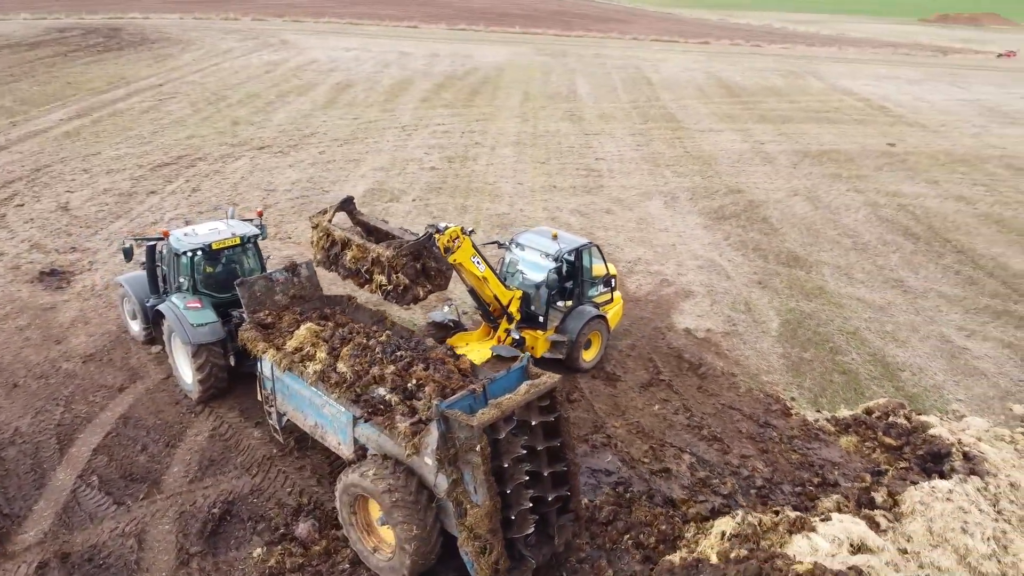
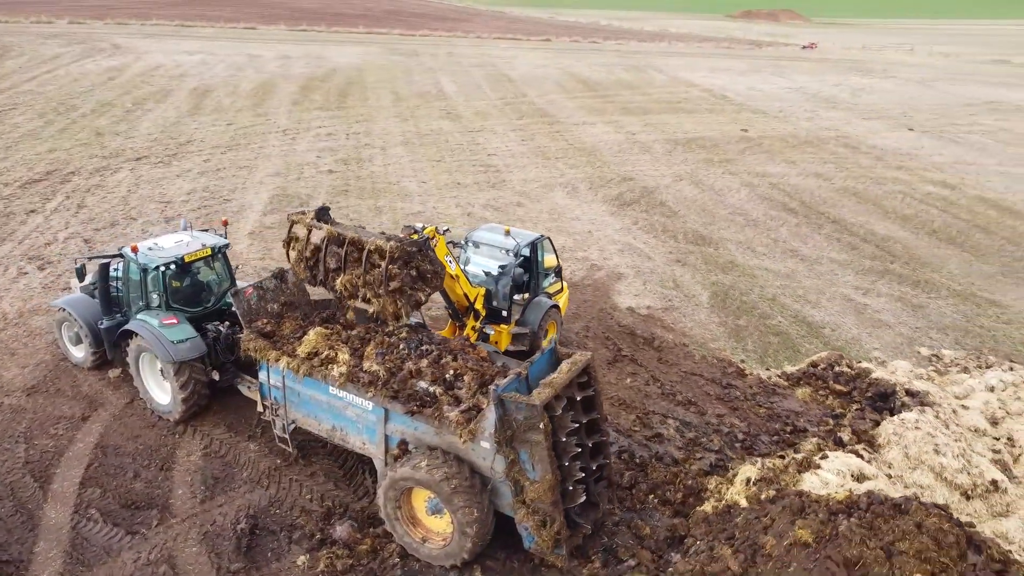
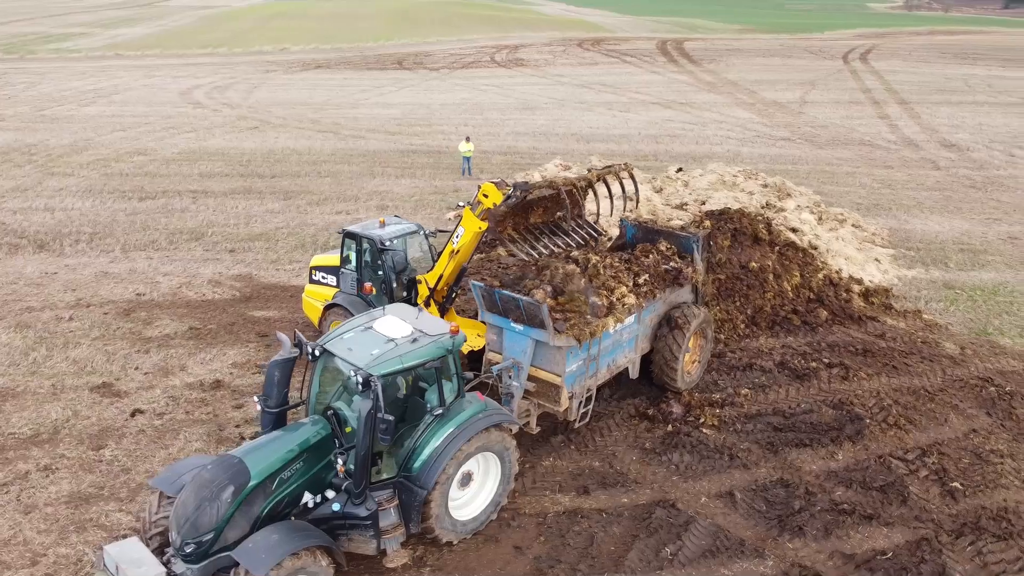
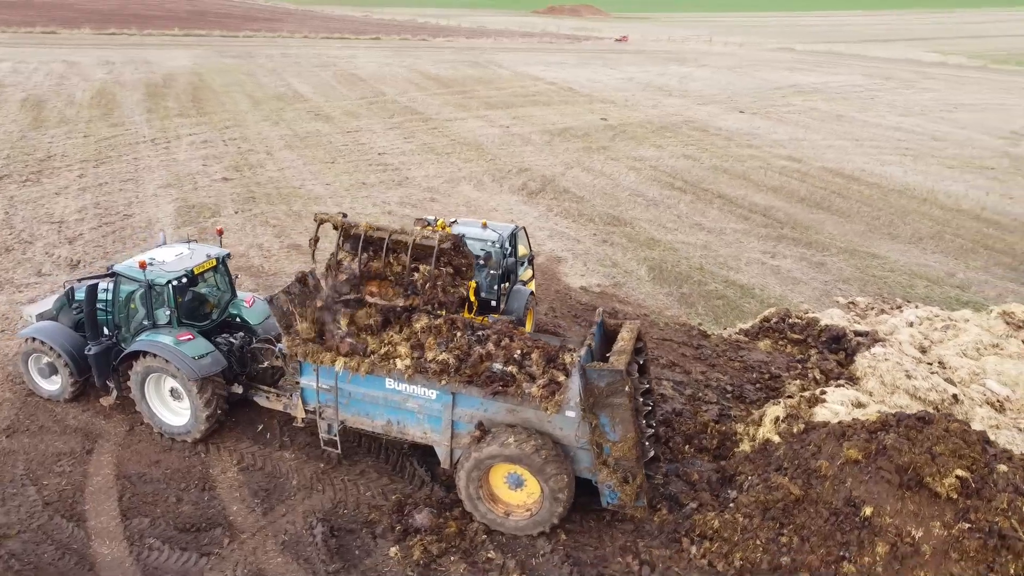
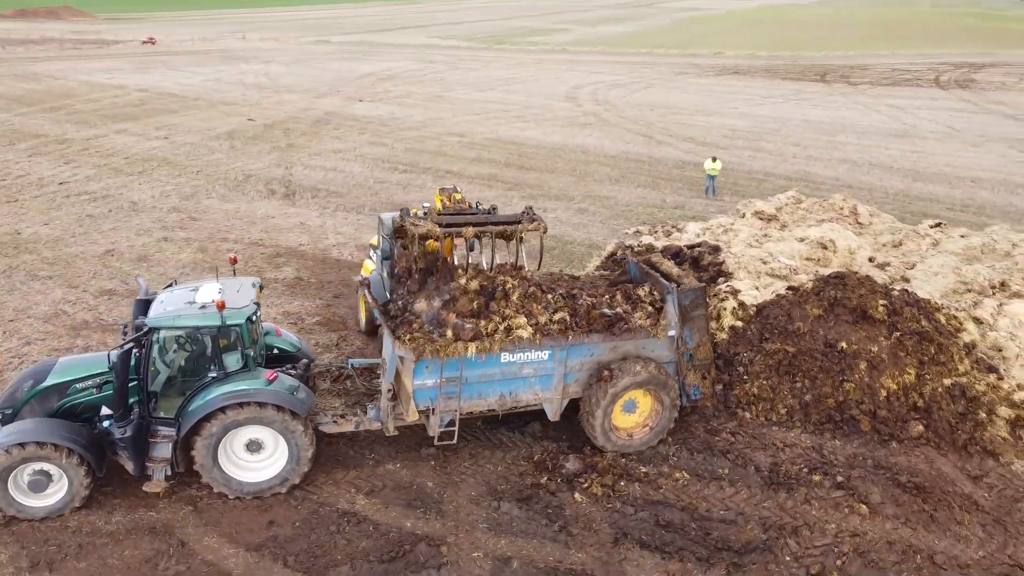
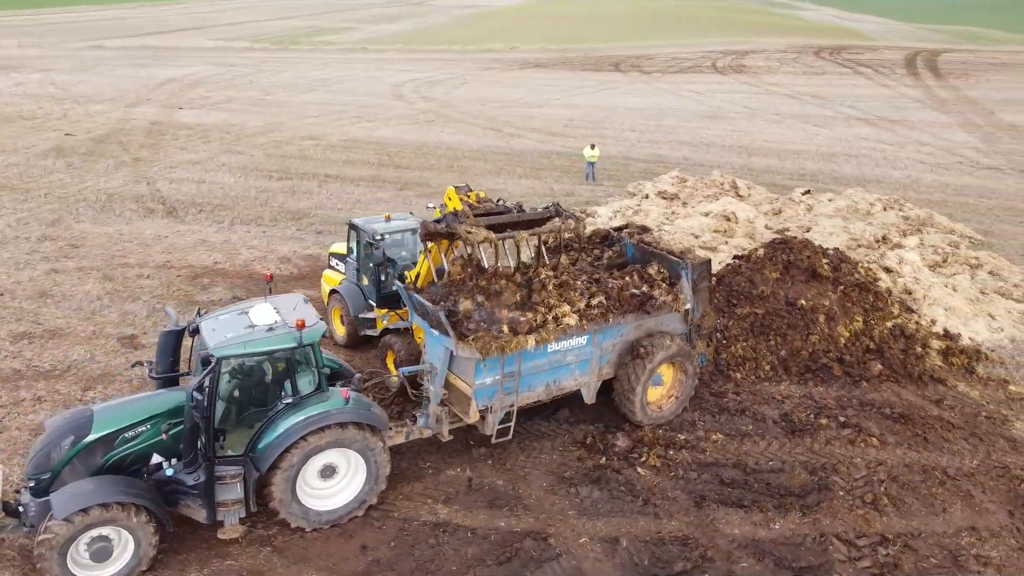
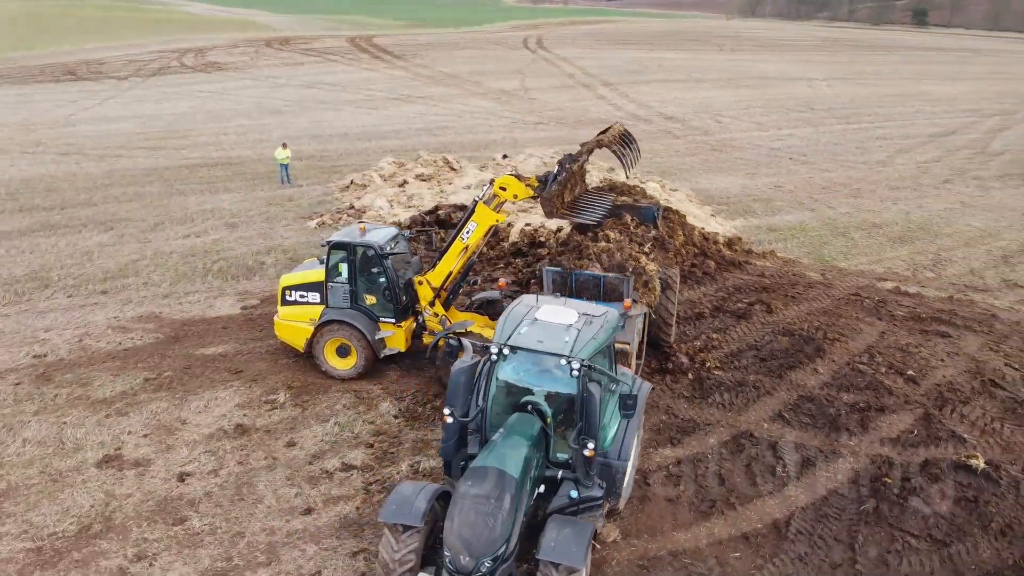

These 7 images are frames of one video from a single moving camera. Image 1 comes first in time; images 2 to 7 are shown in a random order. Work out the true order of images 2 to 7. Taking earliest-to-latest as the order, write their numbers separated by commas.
2, 4, 5, 6, 3, 7
